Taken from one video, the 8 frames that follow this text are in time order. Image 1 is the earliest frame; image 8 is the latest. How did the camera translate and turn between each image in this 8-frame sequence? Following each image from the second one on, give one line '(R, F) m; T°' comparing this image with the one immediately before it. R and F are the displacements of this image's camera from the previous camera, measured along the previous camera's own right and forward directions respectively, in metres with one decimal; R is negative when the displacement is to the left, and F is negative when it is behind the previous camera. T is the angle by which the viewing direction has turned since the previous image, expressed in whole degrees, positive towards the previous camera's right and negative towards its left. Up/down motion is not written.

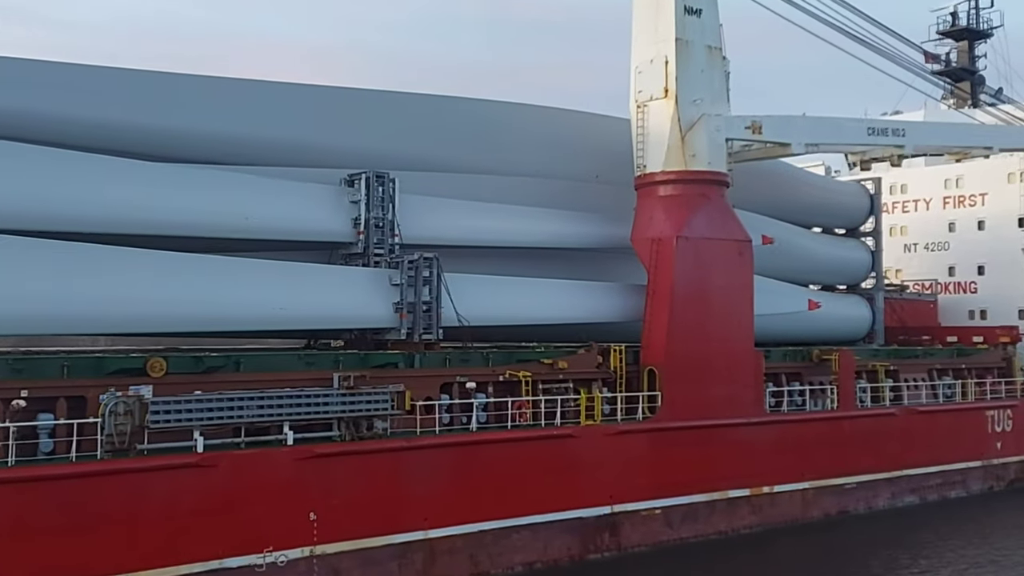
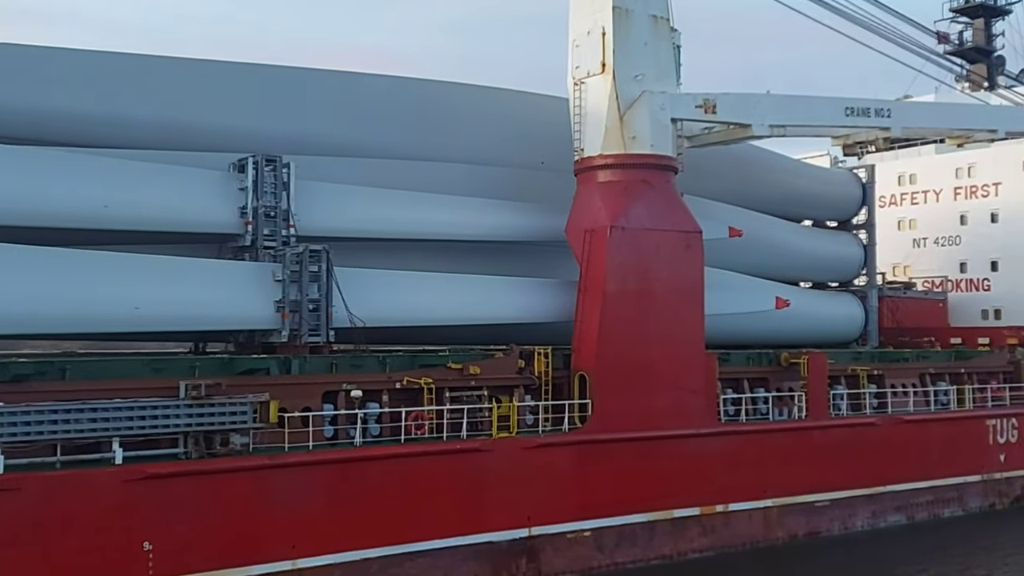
(+1.5, +1.3) m; -3°
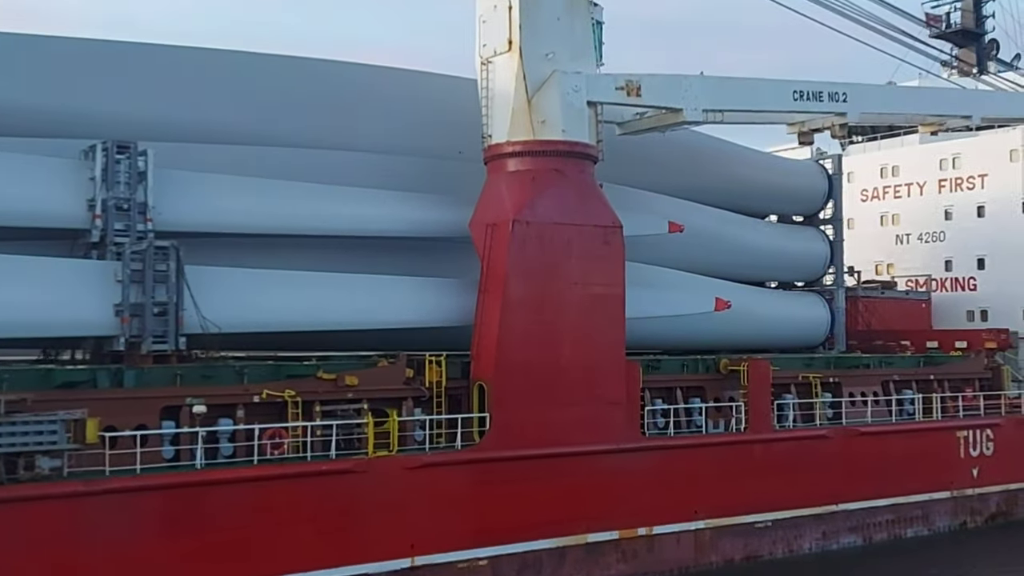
(+1.4, +1.1) m; -1°
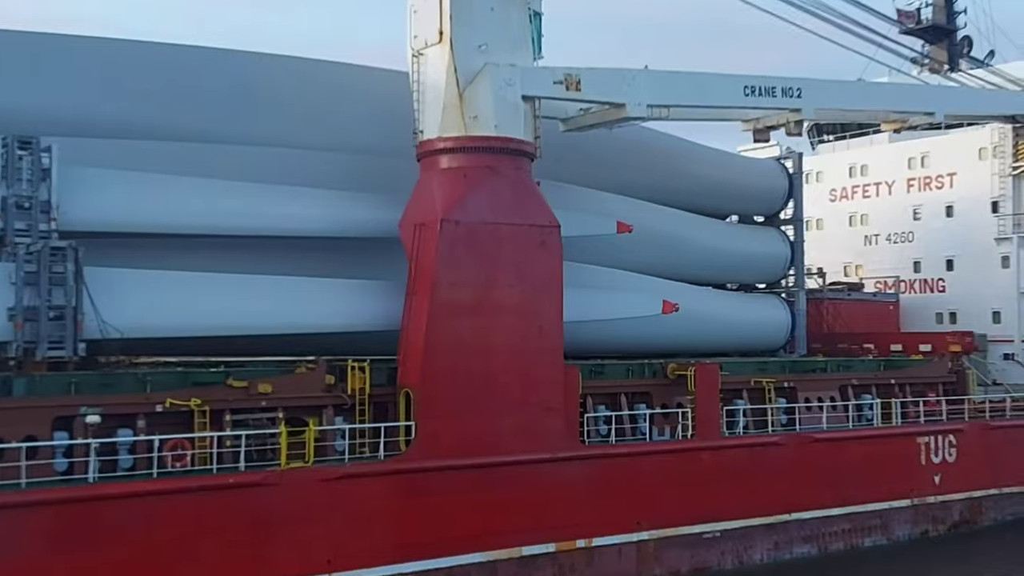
(+0.7, +0.5) m; 0°
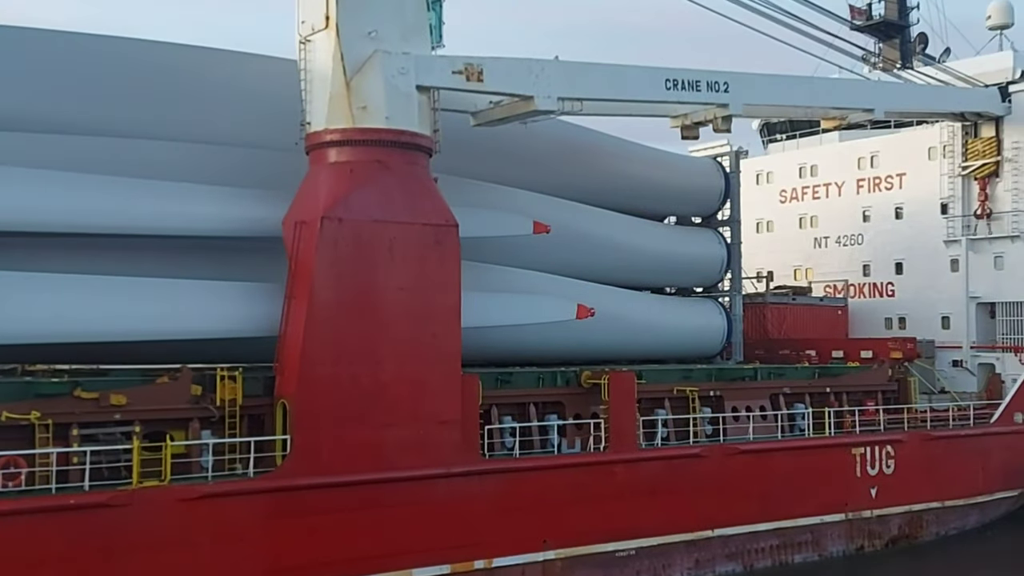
(+0.9, +0.7) m; +1°
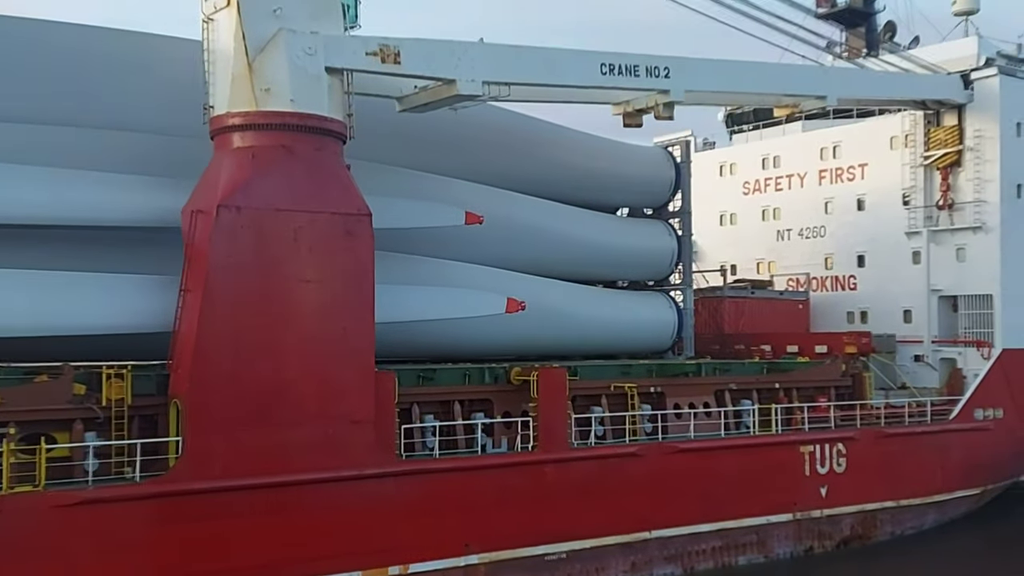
(+0.8, +0.5) m; 0°
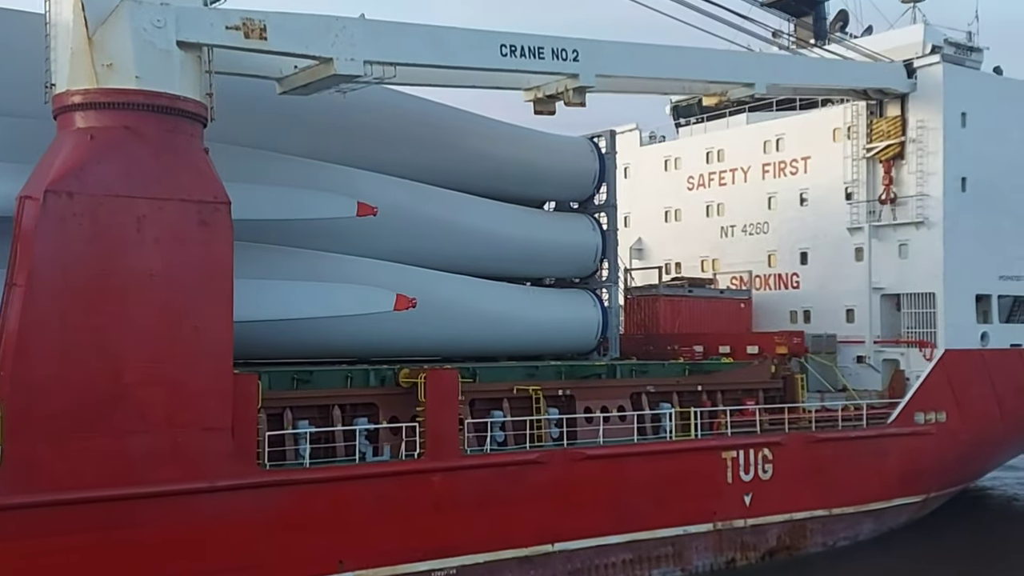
(+1.1, +0.7) m; +1°
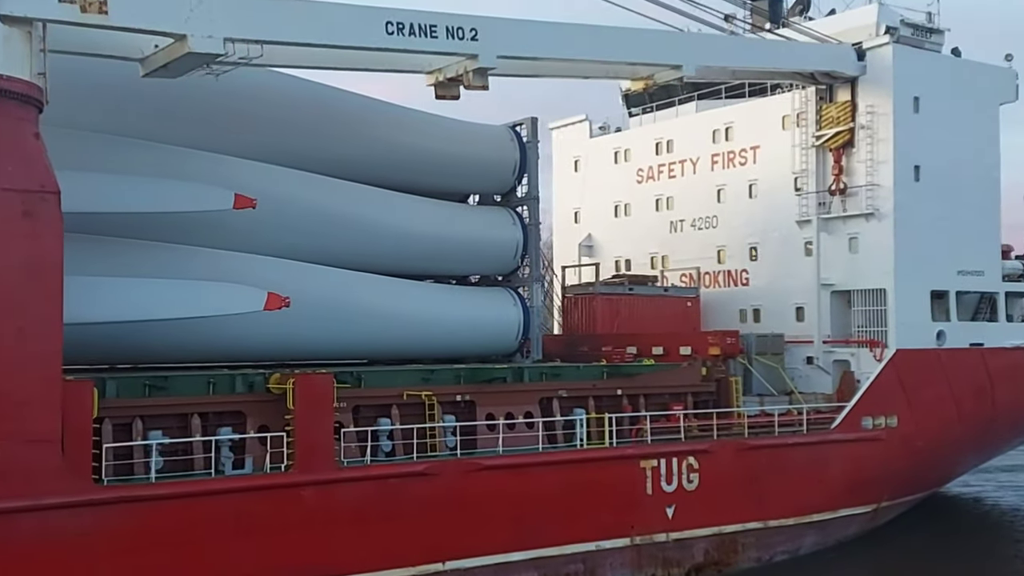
(+1.3, +0.8) m; -1°
